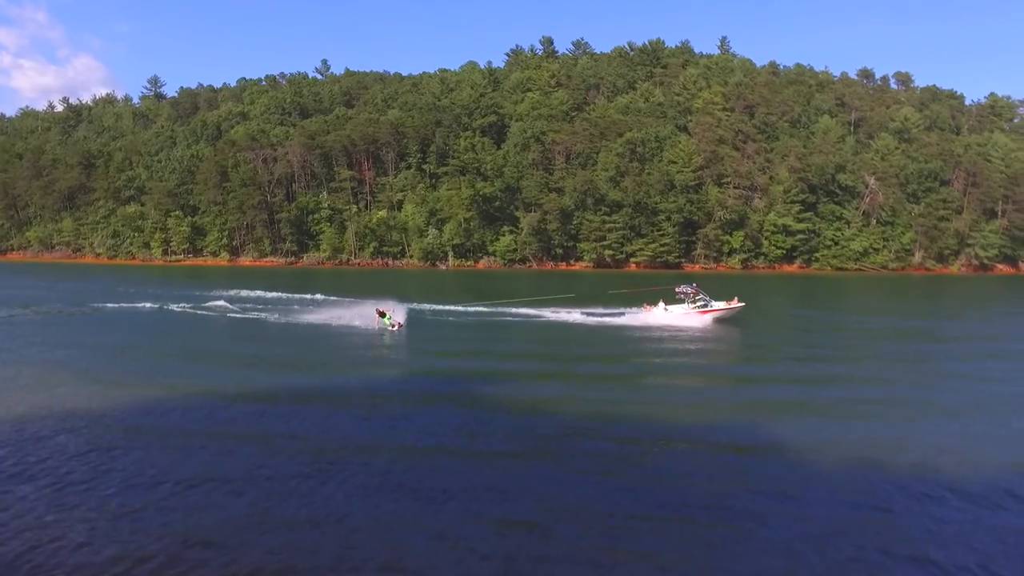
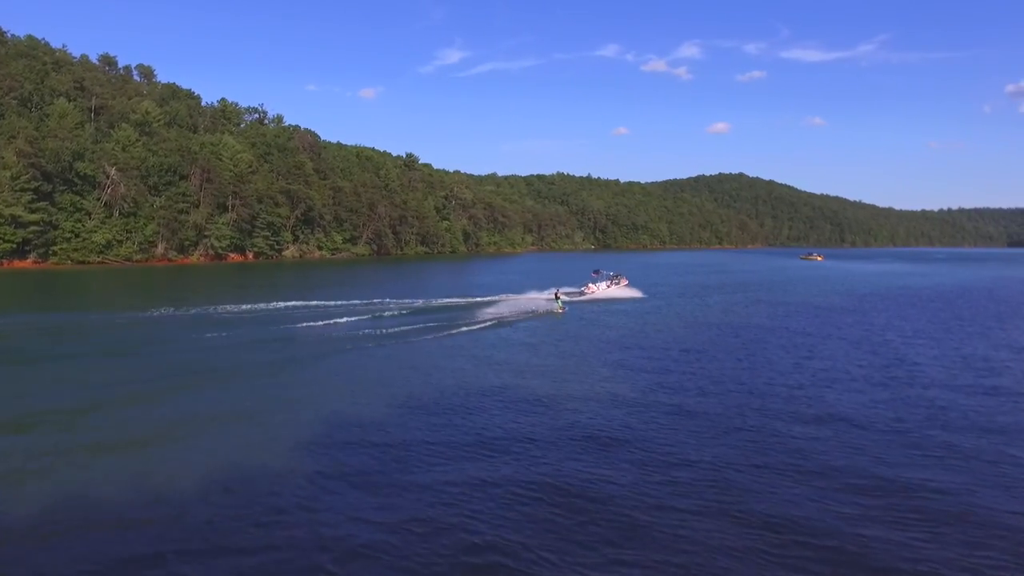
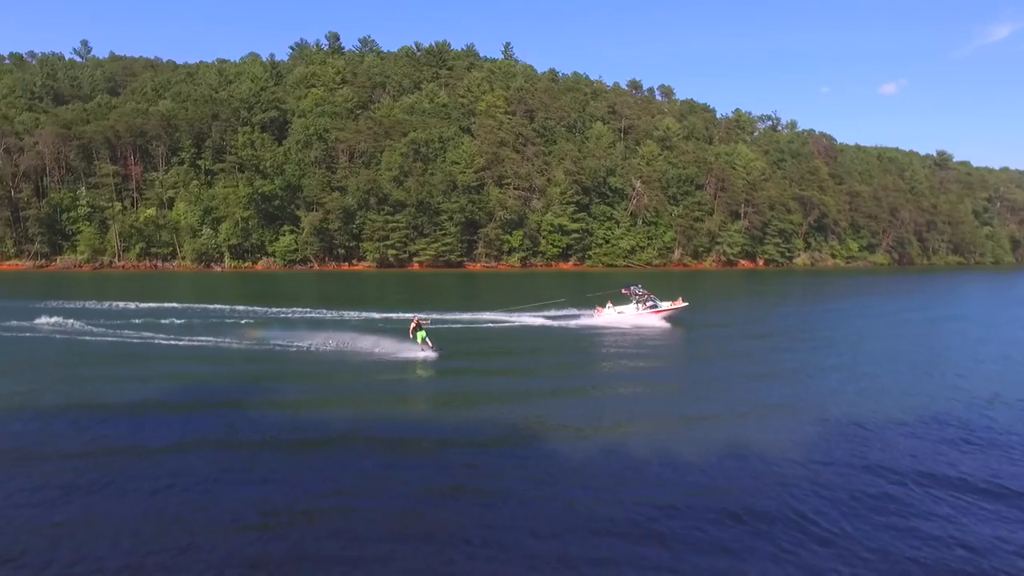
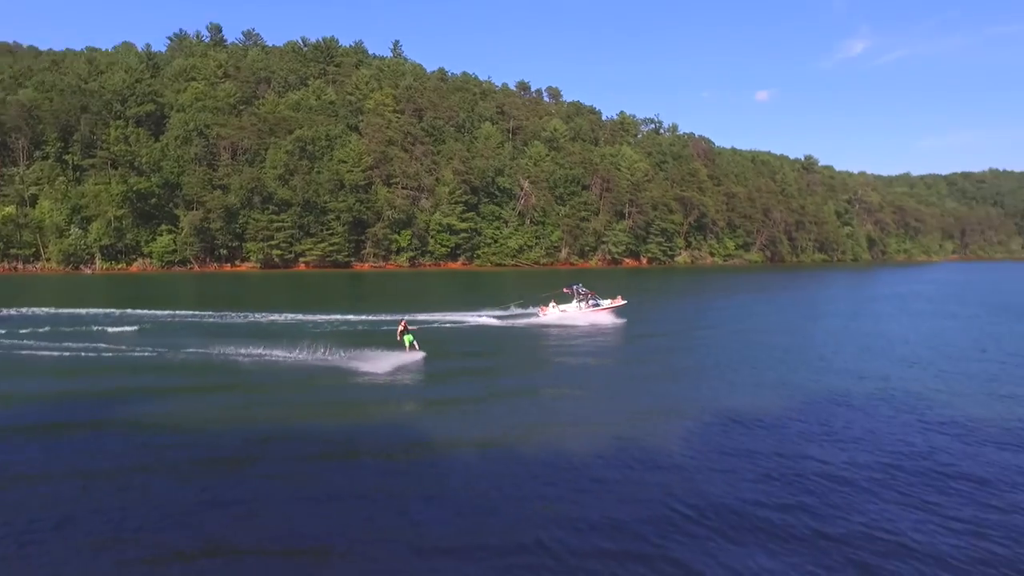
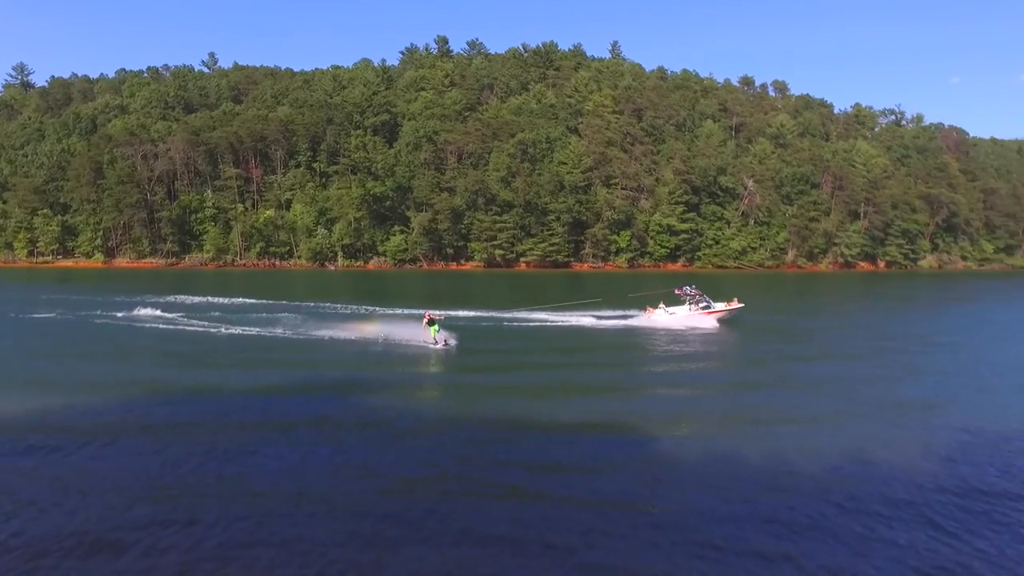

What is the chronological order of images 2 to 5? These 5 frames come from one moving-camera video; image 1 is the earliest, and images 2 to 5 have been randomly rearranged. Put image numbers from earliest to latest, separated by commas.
5, 3, 4, 2
